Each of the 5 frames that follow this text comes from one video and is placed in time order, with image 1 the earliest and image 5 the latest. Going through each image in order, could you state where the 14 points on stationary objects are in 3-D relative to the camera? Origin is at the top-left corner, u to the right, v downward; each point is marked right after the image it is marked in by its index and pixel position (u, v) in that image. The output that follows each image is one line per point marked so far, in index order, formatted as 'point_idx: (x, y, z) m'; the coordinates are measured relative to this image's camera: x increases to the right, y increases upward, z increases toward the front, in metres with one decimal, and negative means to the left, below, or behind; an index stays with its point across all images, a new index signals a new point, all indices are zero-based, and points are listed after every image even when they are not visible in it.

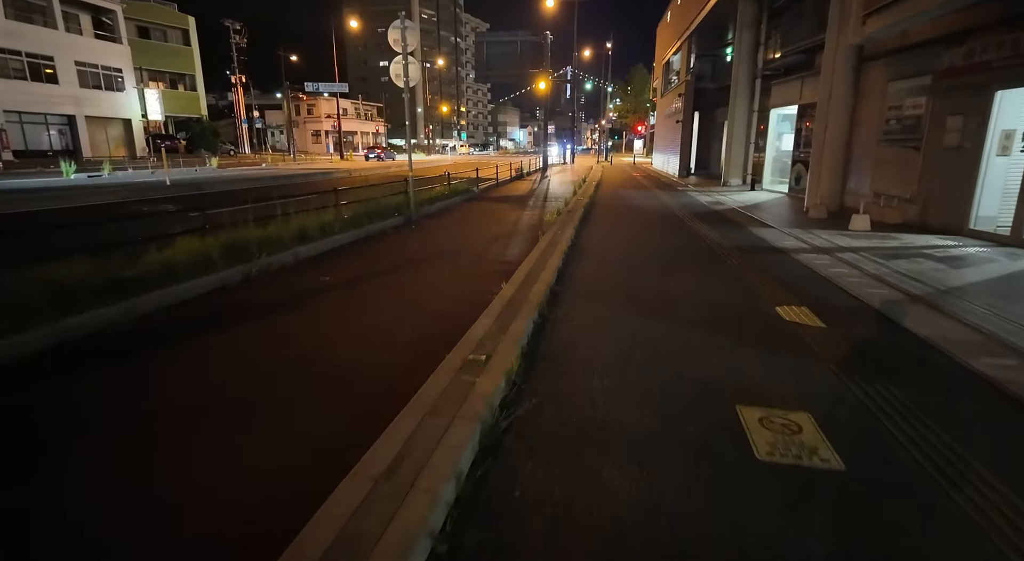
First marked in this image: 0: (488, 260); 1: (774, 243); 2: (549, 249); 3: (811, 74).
0: (-0.4, +0.4, +10.4) m
1: (+4.9, +0.7, +11.0) m
2: (+0.7, +0.5, +10.3) m
3: (+8.9, +6.1, +17.3) m
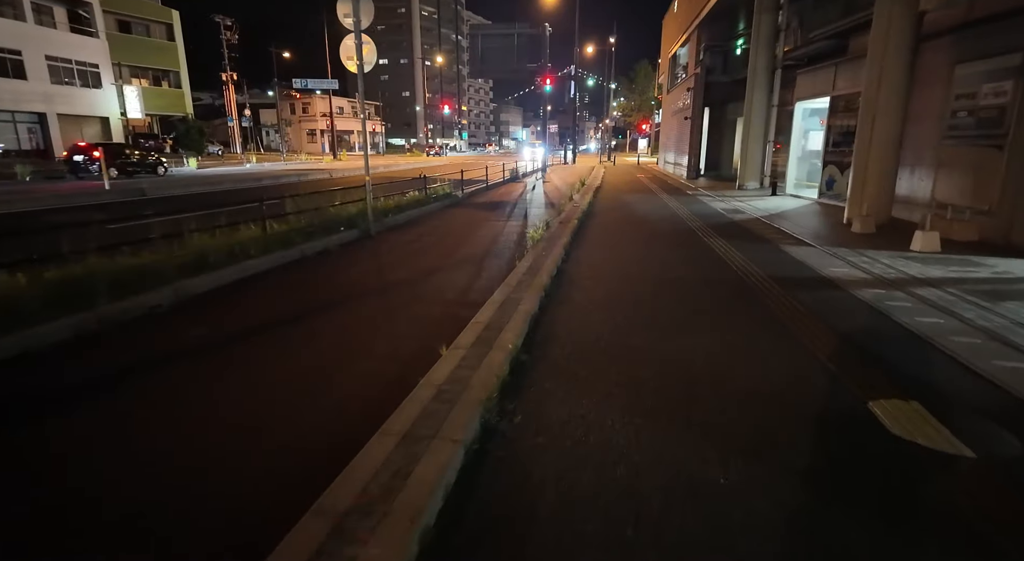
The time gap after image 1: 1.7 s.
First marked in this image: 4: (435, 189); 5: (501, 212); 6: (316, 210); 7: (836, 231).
0: (-0.8, -0.2, +8.0) m
1: (+4.5, +0.1, +8.5) m
2: (+0.2, 0.0, +7.9) m
3: (+8.5, +5.6, +14.8) m
4: (-2.4, +2.9, +18.3) m
5: (-0.3, +1.9, +16.1) m
6: (-3.9, +1.4, +11.6) m
7: (+6.6, +1.0, +11.8) m
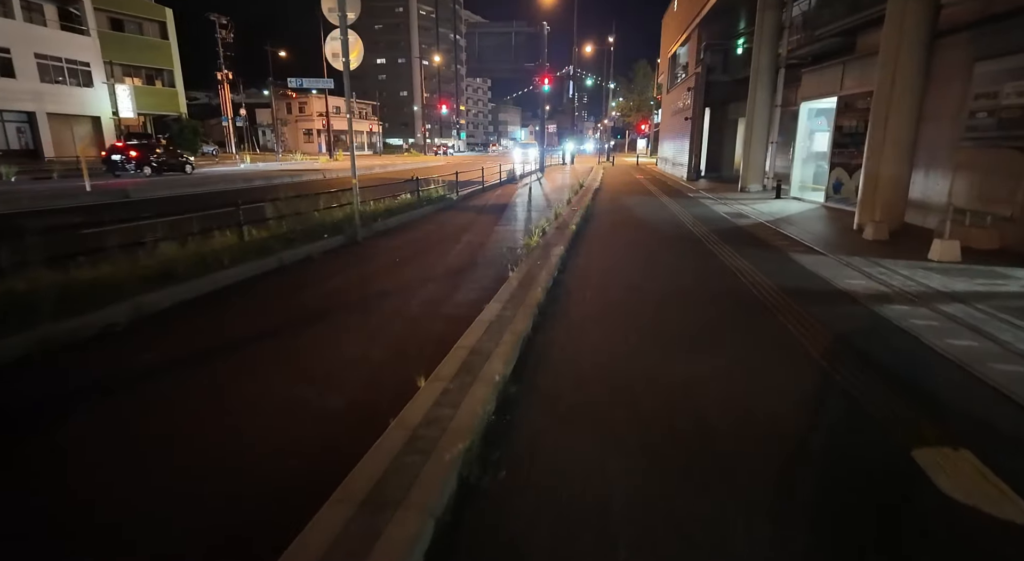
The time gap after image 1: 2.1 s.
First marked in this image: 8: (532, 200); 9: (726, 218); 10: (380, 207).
0: (-0.9, -0.3, +7.4) m
1: (+4.4, 0.0, +7.9) m
2: (+0.1, -0.2, +7.3) m
3: (+8.4, +5.4, +14.3) m
4: (-2.6, +2.7, +17.7) m
5: (-0.4, +1.7, +15.6) m
6: (-4.0, +1.3, +11.0) m
7: (+6.5, +0.8, +11.2) m
8: (+0.7, +2.7, +19.6) m
9: (+5.4, +1.6, +14.8) m
10: (-3.1, +1.7, +13.7) m
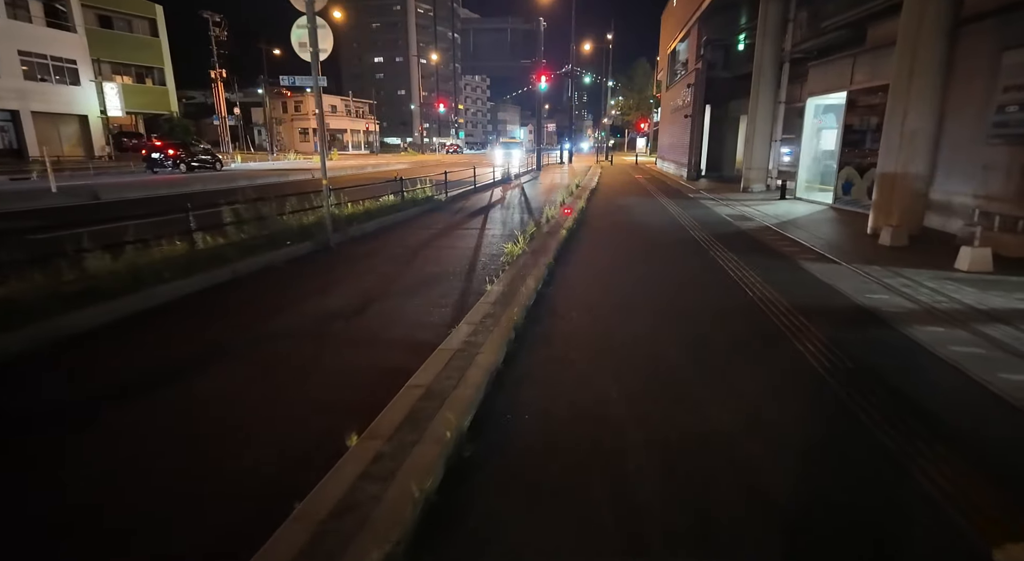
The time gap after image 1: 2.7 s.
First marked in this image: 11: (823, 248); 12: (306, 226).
0: (-1.2, -0.5, +6.5) m
1: (+4.1, -0.2, +7.1) m
2: (-0.1, -0.3, +6.4) m
3: (+8.1, +5.3, +13.4) m
4: (-2.8, +2.5, +16.8) m
5: (-0.7, +1.6, +14.7) m
6: (-4.3, +1.1, +10.1) m
7: (+6.2, +0.7, +10.4) m
8: (+0.4, +2.5, +18.8) m
9: (+5.2, +1.4, +13.9) m
10: (-3.4, +1.5, +12.8) m
11: (+5.6, +0.6, +10.4) m
12: (-3.7, +1.0, +10.4) m
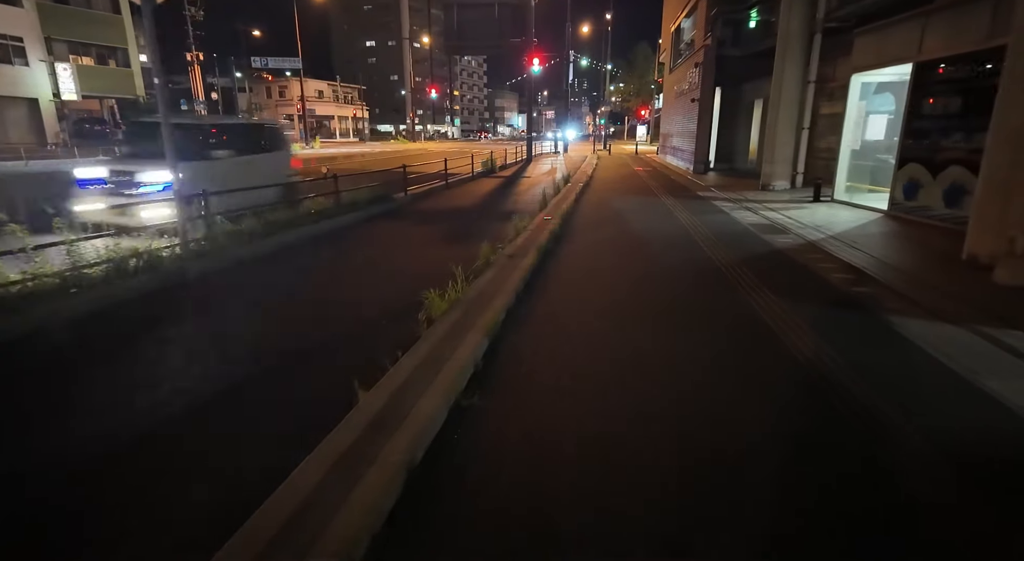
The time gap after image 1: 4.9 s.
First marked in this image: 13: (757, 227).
0: (-1.9, -1.2, +3.3) m
1: (+3.4, -0.9, +3.8) m
2: (-0.8, -1.0, +3.2) m
3: (+7.4, +4.7, +10.1) m
4: (-3.5, +2.1, +13.5) m
5: (-1.4, +1.0, +11.4) m
6: (-5.0, +0.5, +6.9) m
7: (+5.5, 0.0, +7.1) m
8: (-0.3, +2.1, +15.5) m
9: (+4.5, +0.9, +10.6) m
10: (-4.1, +1.0, +9.6) m
11: (+4.9, -0.1, +7.2) m
12: (-4.4, +0.4, +7.2) m
13: (+4.7, +1.1, +11.4) m
